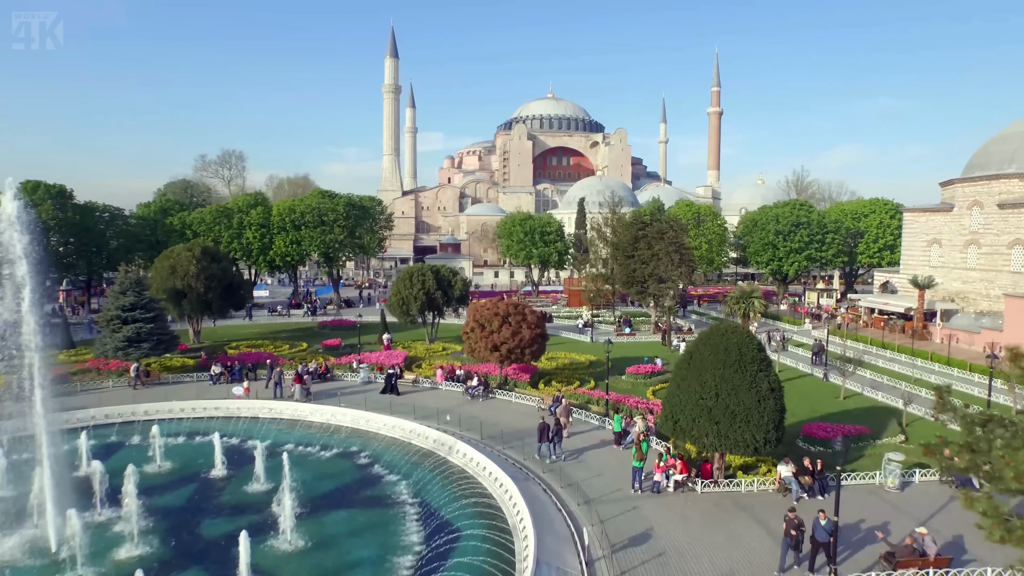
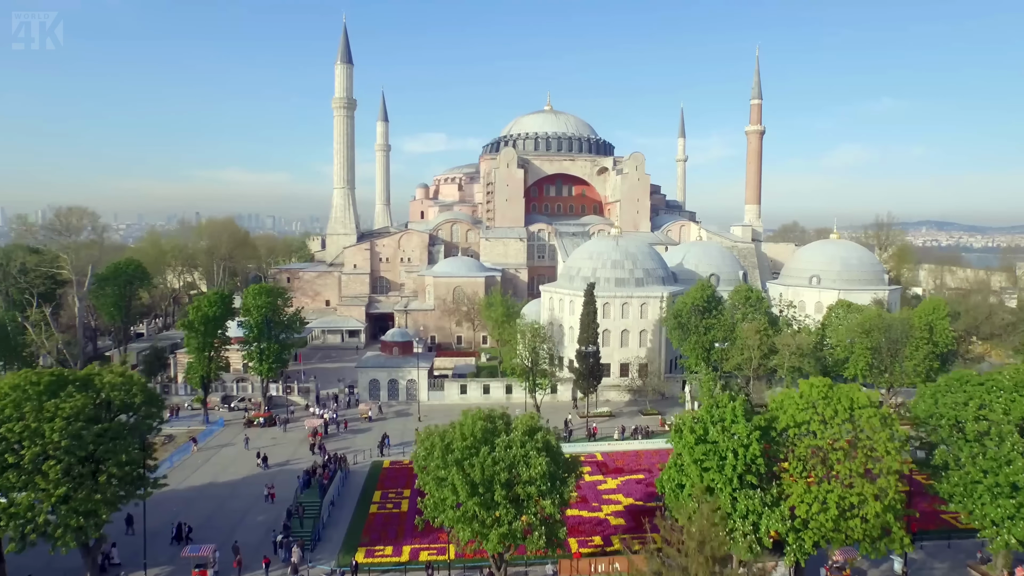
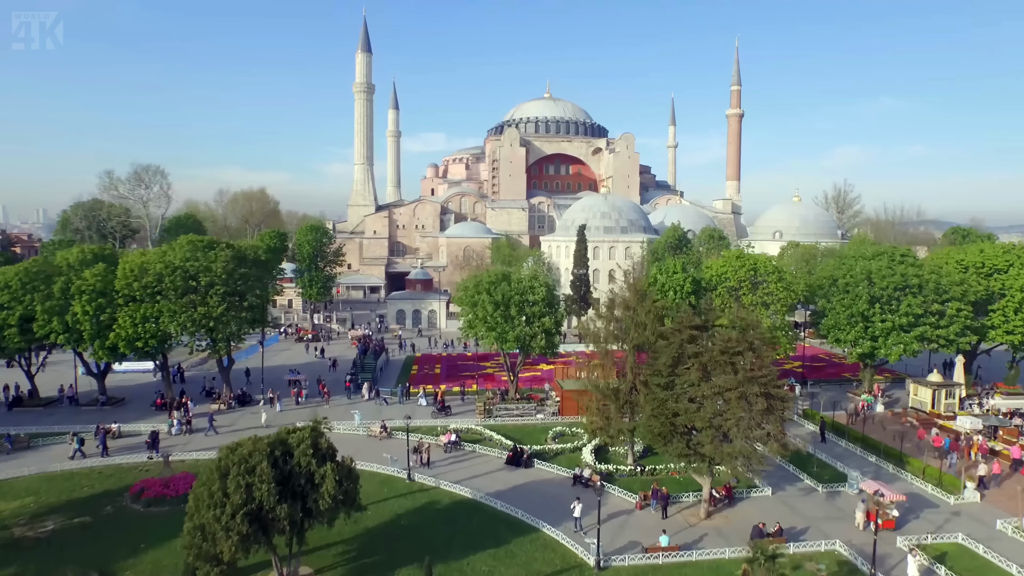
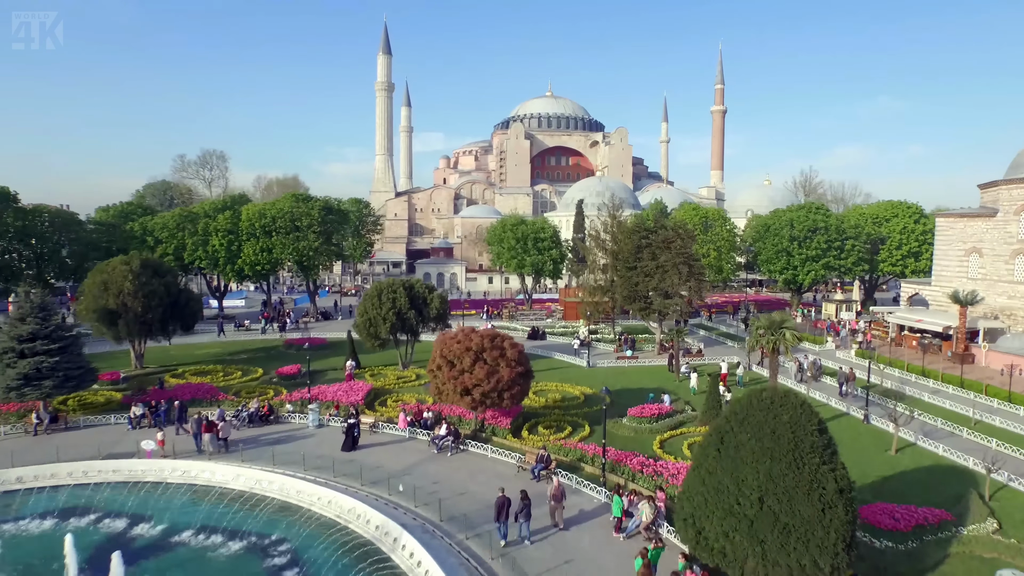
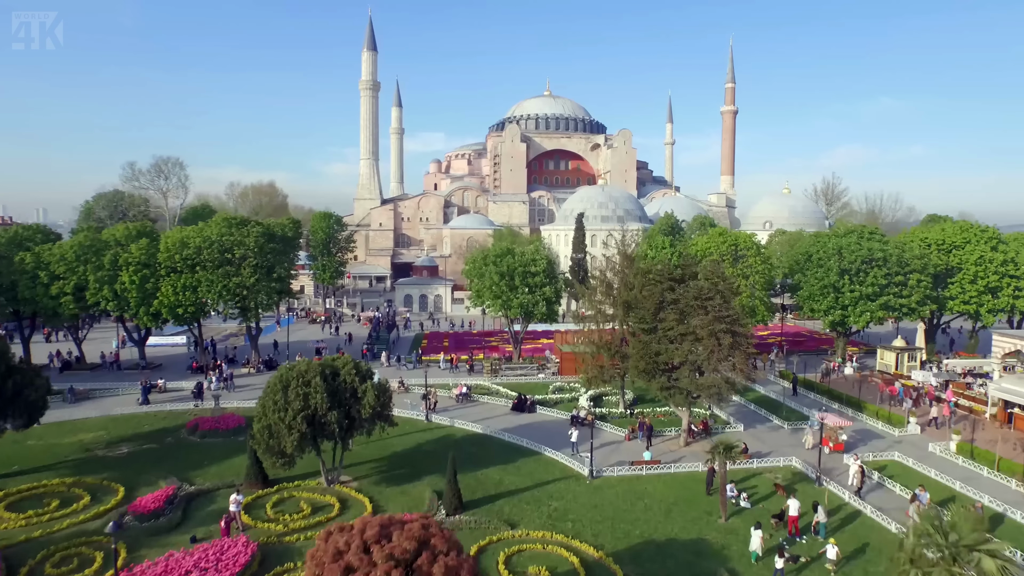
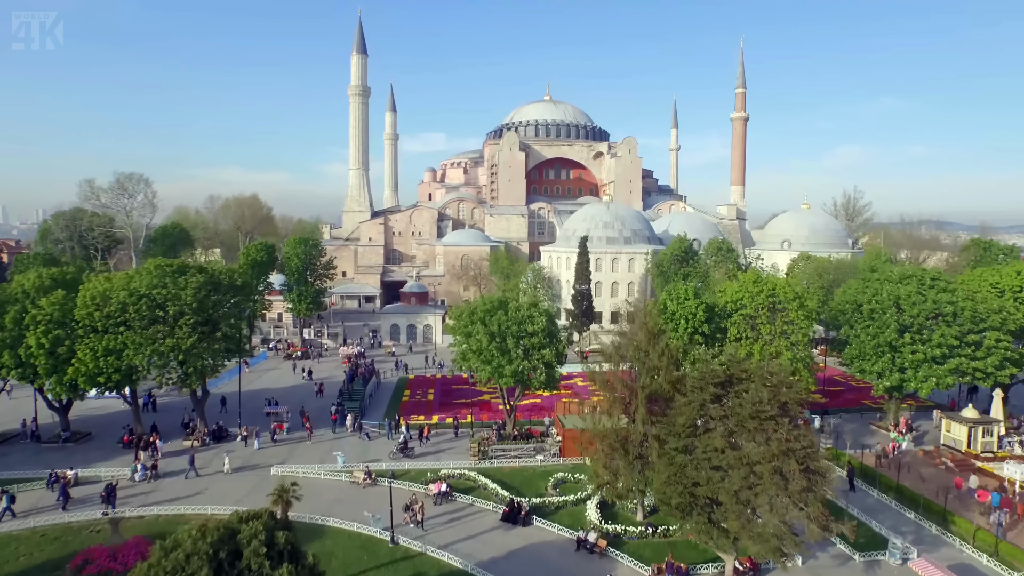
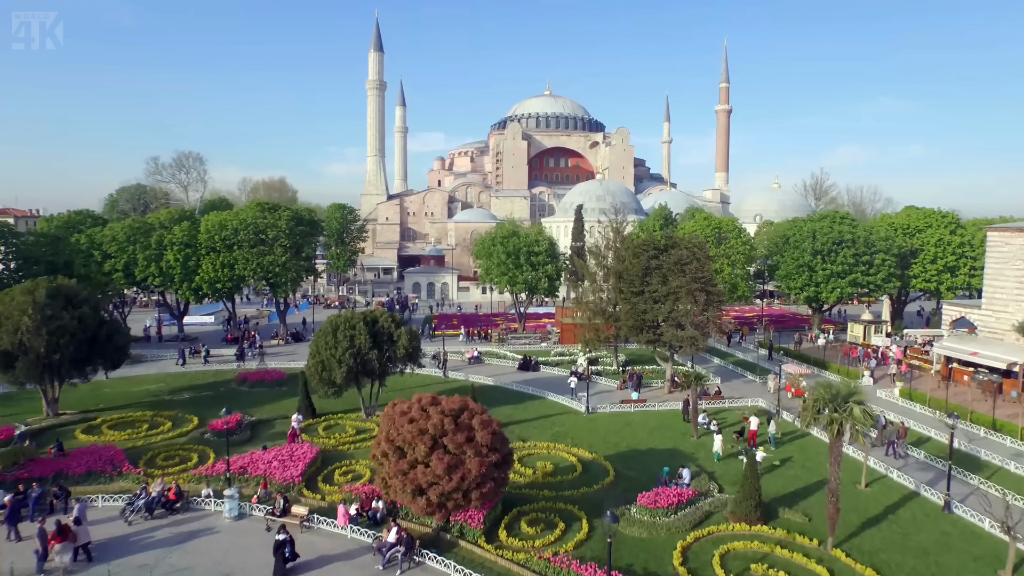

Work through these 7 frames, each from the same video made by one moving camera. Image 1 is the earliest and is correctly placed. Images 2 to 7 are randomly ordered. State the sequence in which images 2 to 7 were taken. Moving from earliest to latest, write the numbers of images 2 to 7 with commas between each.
4, 7, 5, 3, 6, 2
